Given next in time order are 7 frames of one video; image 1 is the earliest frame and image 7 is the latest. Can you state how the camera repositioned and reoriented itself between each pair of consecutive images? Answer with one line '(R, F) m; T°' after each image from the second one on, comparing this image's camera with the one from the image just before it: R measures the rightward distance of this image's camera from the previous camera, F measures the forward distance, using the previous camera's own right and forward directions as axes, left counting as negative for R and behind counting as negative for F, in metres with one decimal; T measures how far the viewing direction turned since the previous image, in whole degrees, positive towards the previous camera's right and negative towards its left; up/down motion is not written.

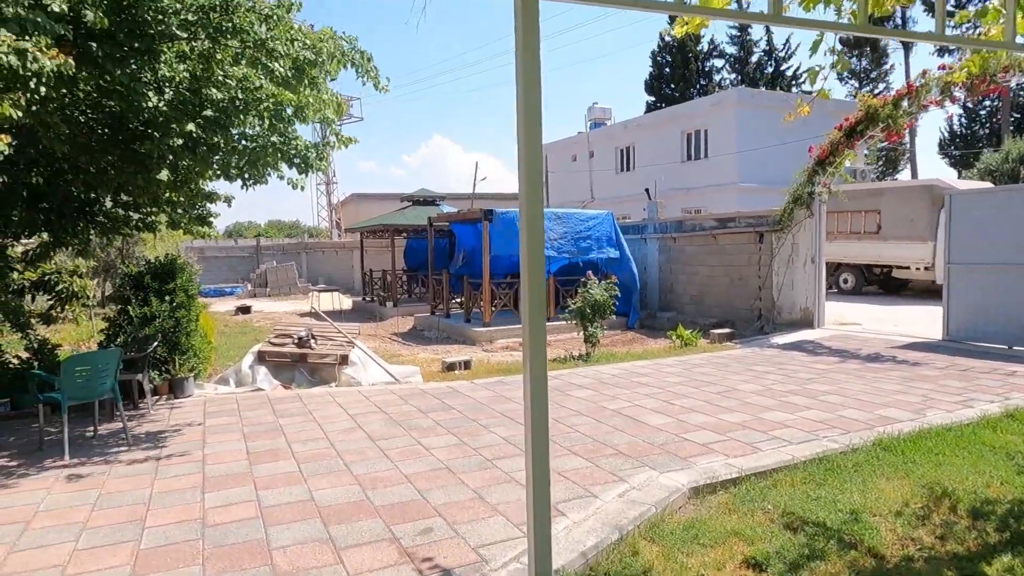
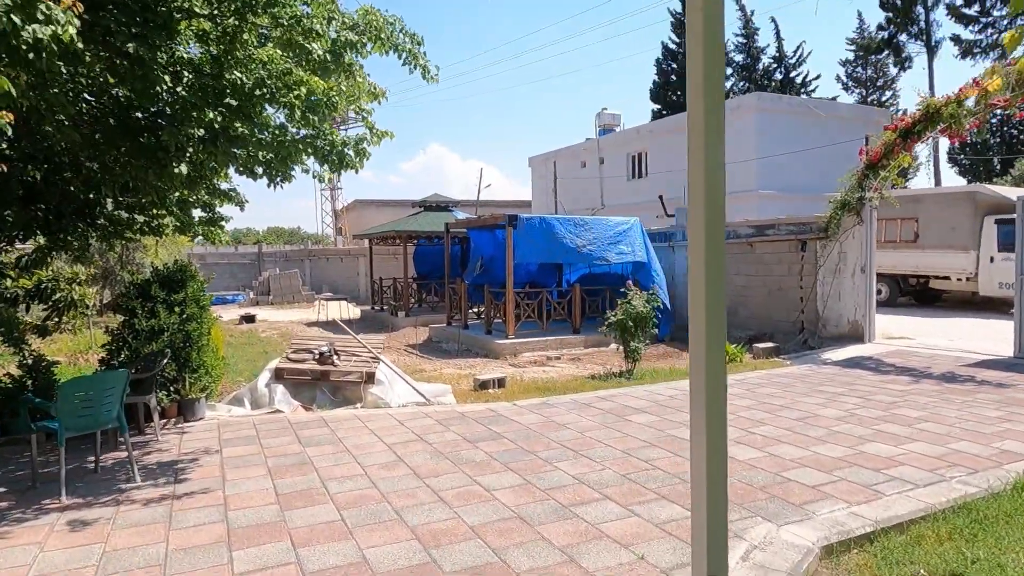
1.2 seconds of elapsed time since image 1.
(-0.5, +0.7) m; 0°
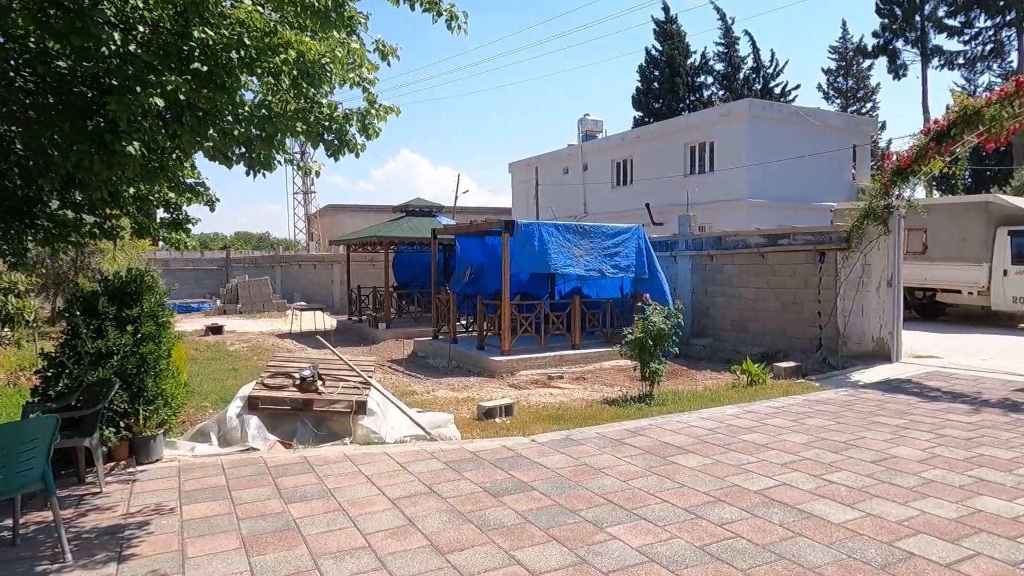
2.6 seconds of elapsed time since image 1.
(-0.4, +0.9) m; +2°
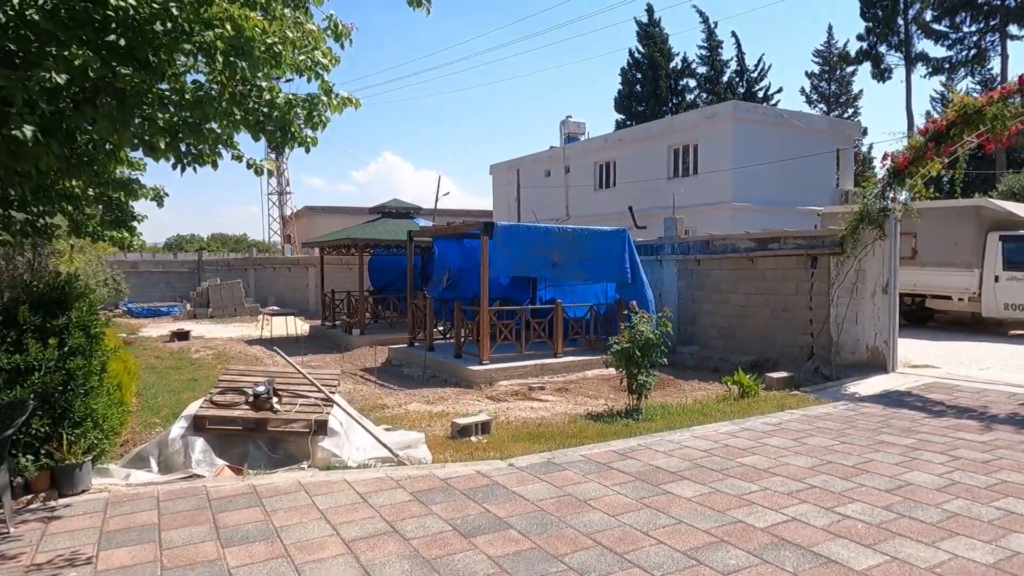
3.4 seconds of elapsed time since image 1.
(0.0, +0.5) m; +2°
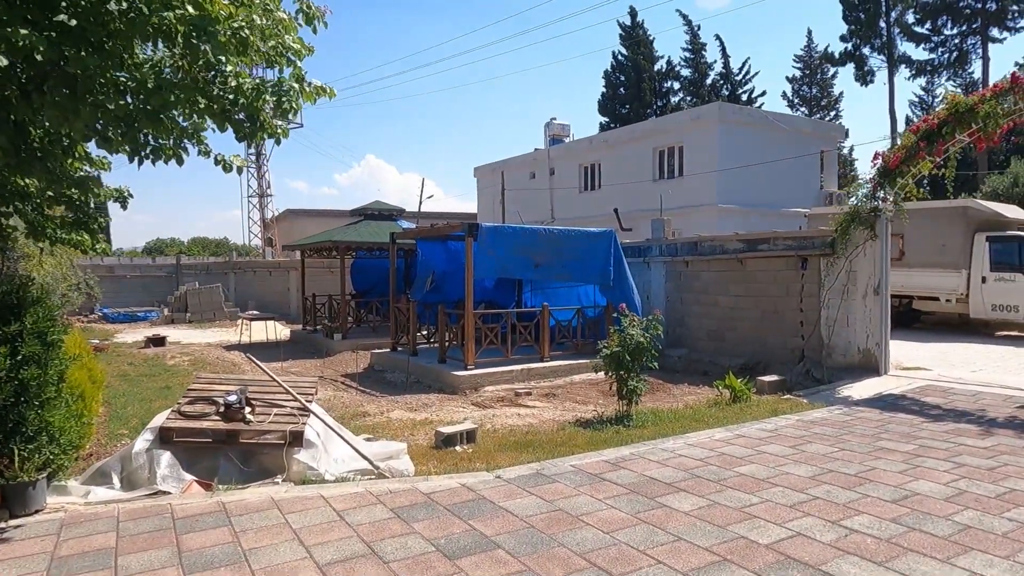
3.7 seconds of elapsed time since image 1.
(0.0, +0.2) m; +1°
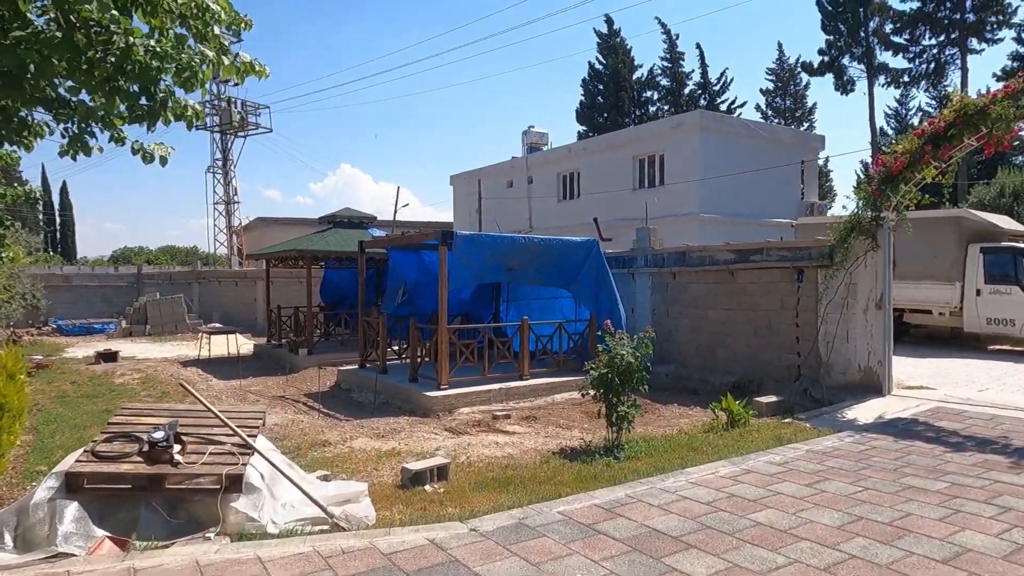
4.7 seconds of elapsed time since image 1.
(0.0, +0.7) m; +2°
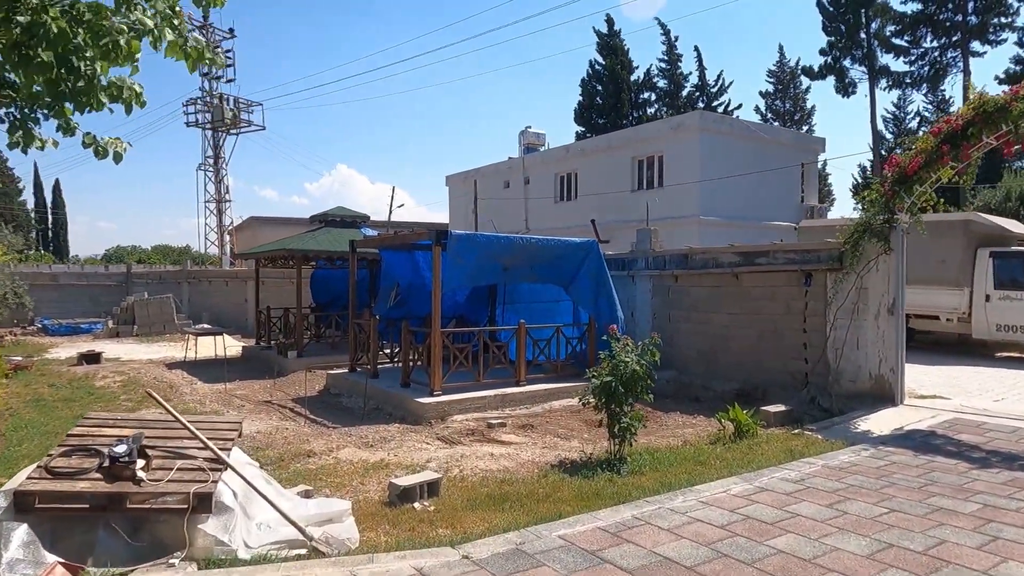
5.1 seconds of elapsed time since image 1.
(0.0, +0.4) m; 0°
